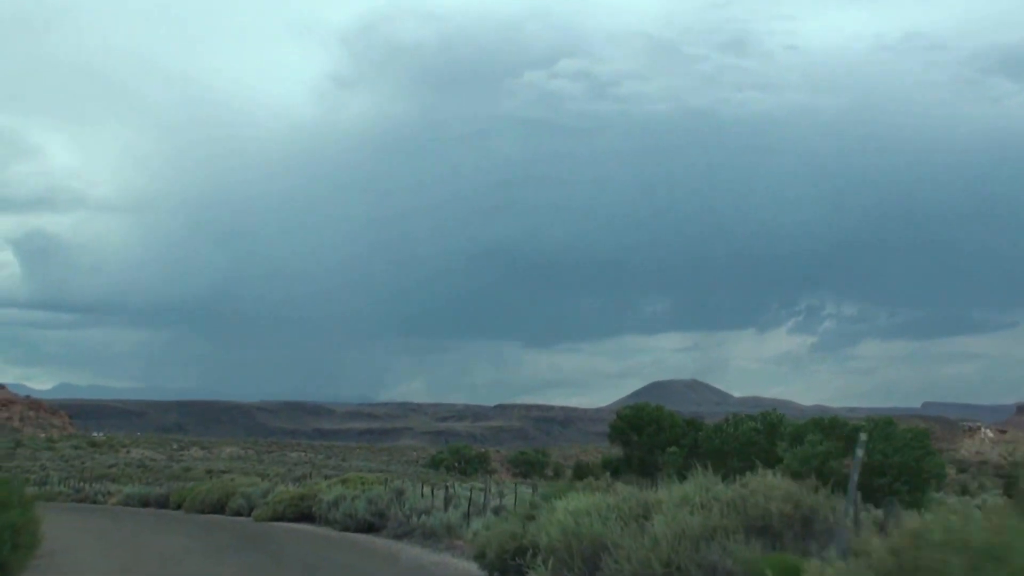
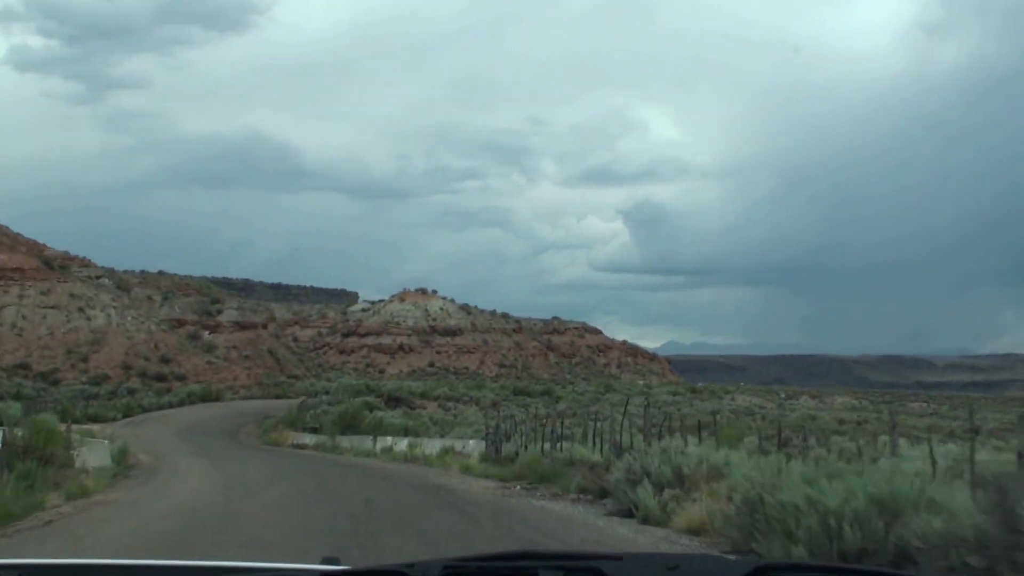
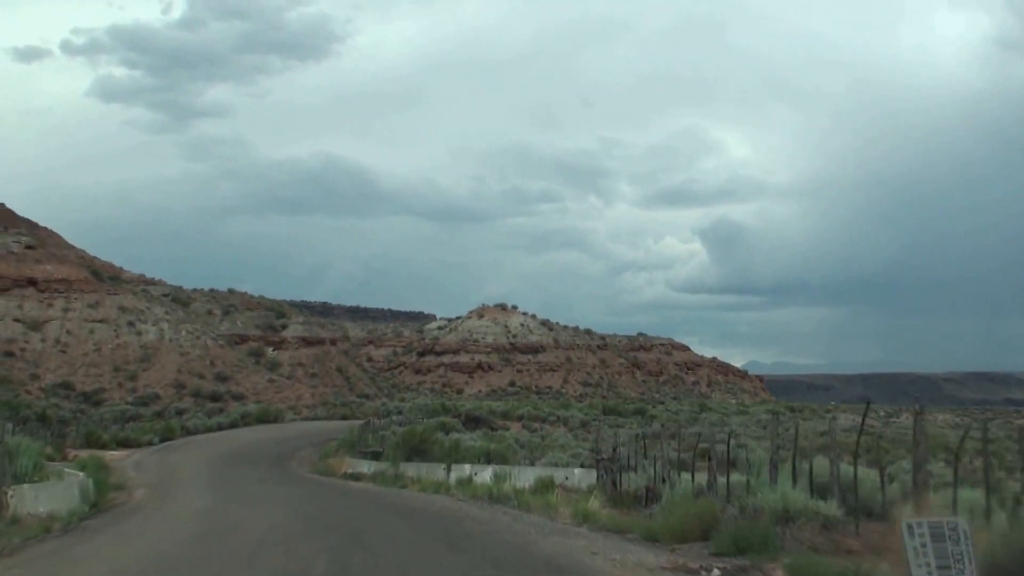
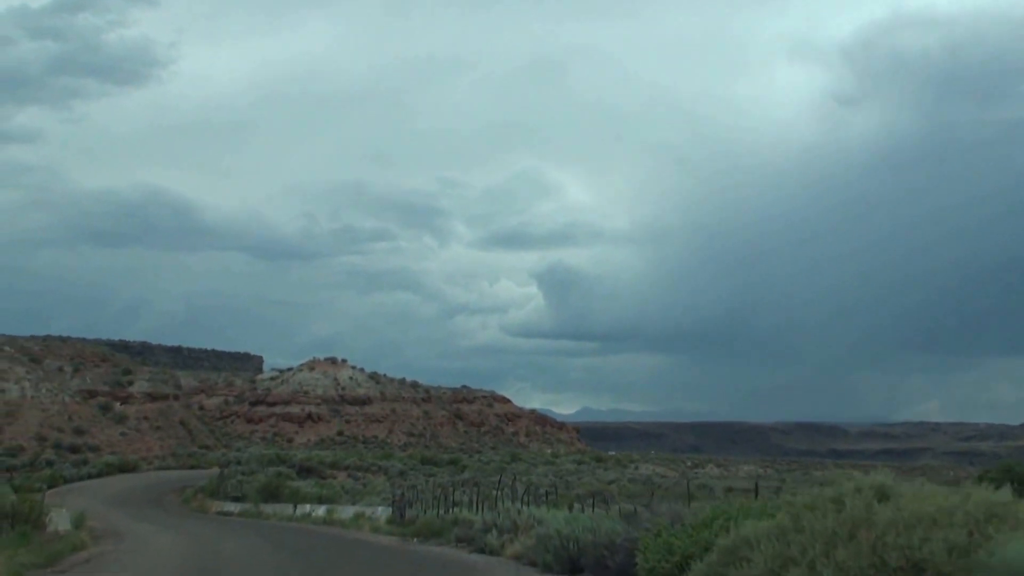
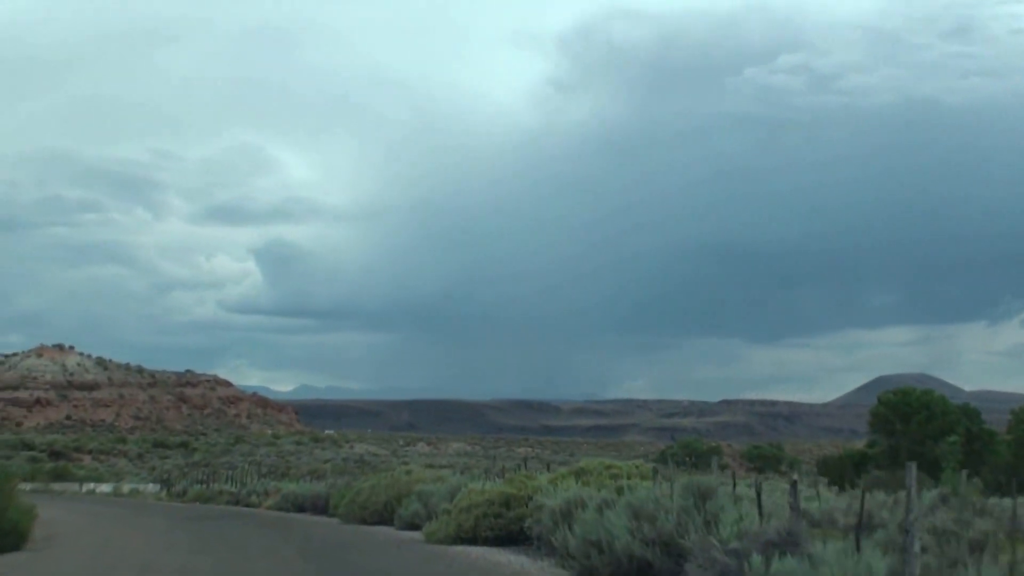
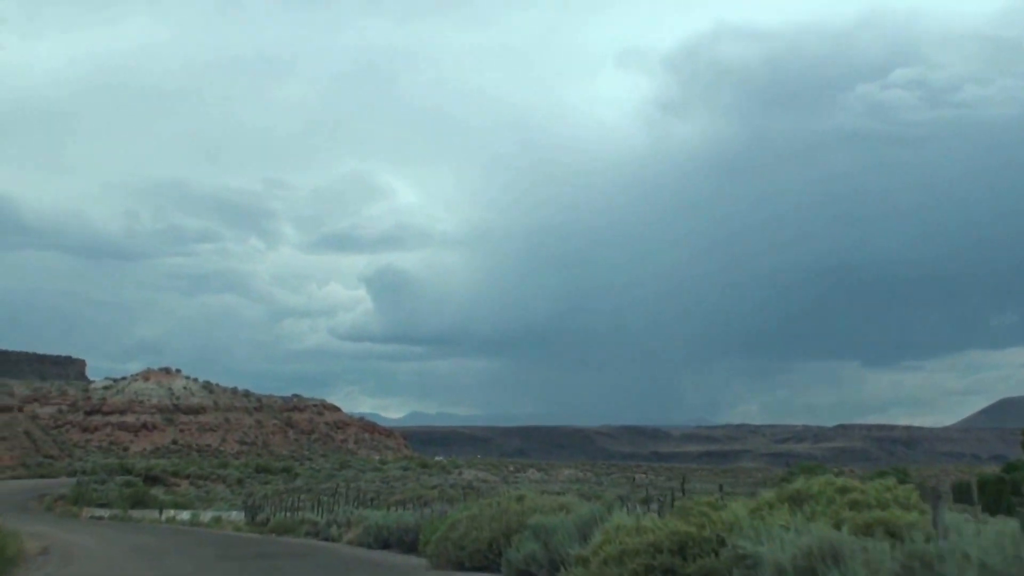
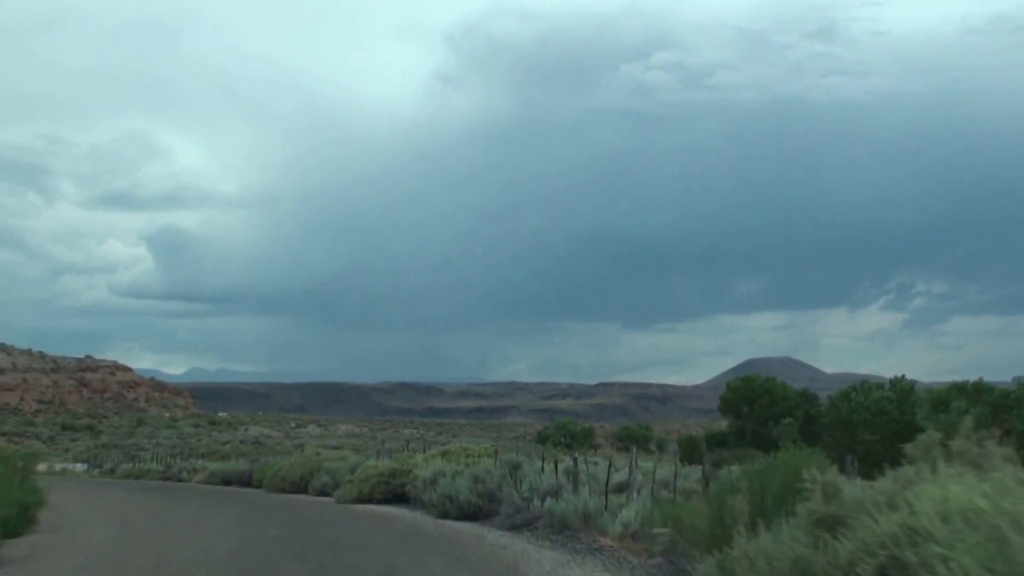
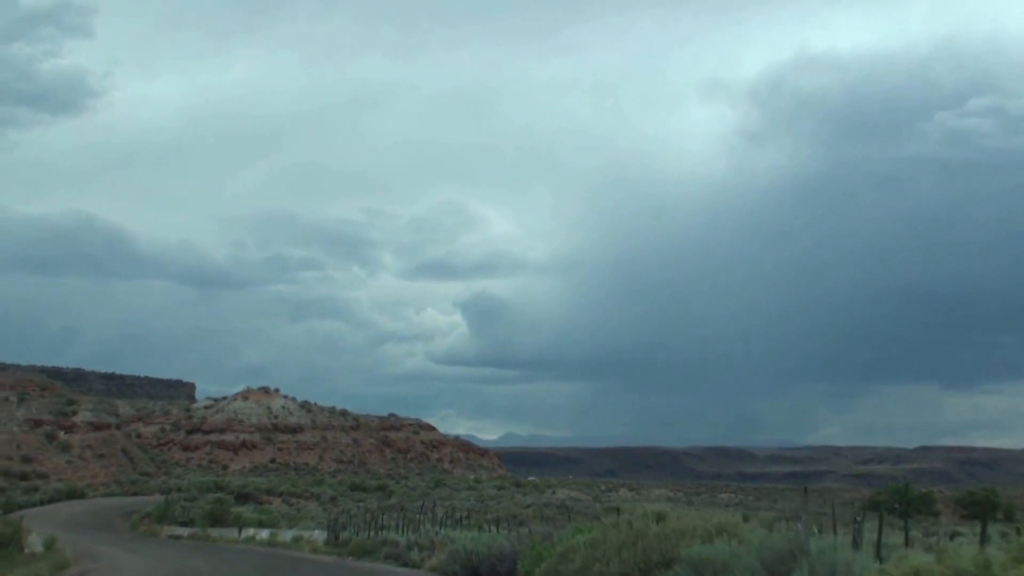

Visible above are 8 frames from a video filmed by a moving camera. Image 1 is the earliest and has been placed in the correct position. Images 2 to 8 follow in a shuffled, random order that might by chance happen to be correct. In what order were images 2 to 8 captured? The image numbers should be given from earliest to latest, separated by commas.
7, 5, 6, 8, 4, 2, 3
